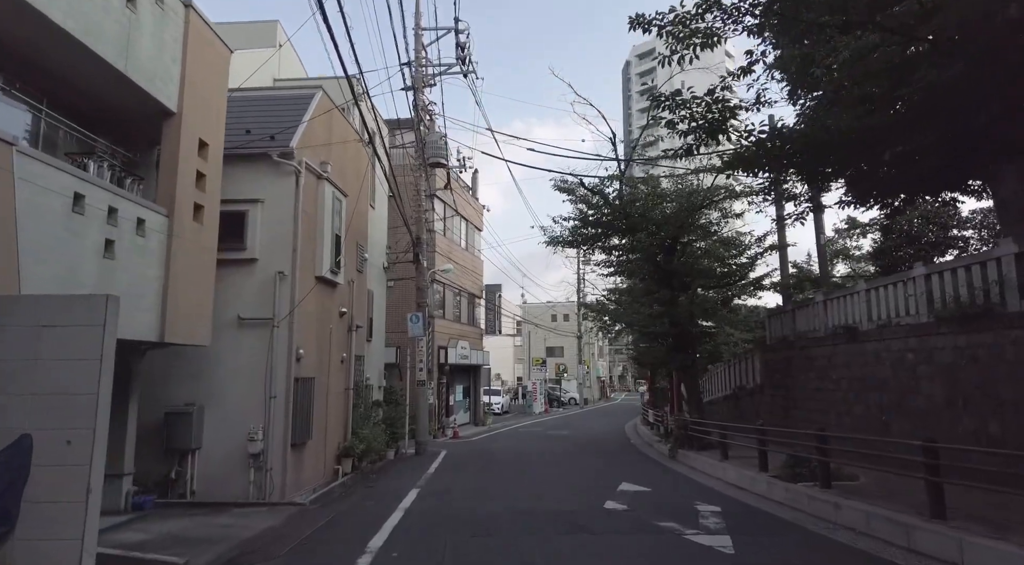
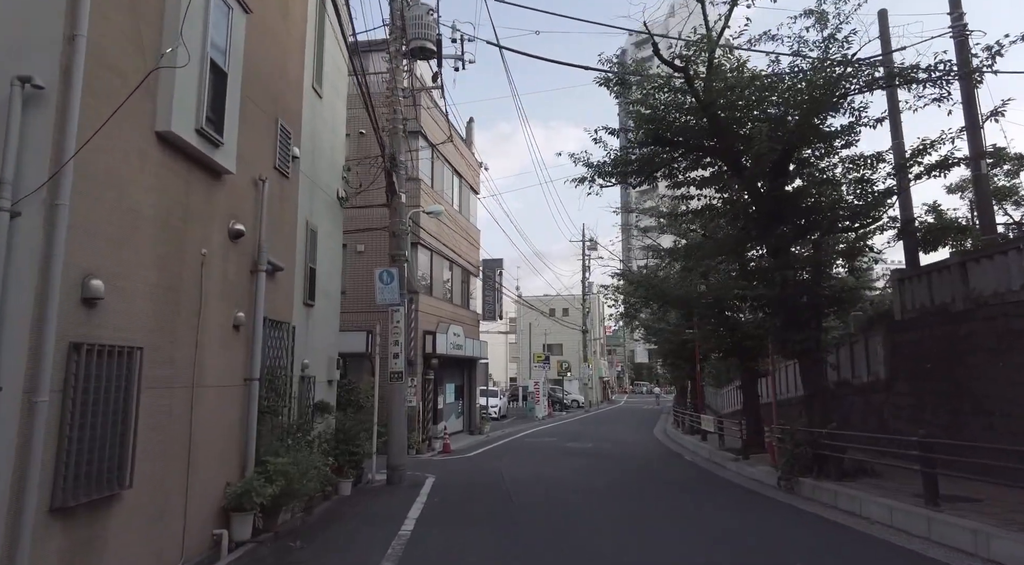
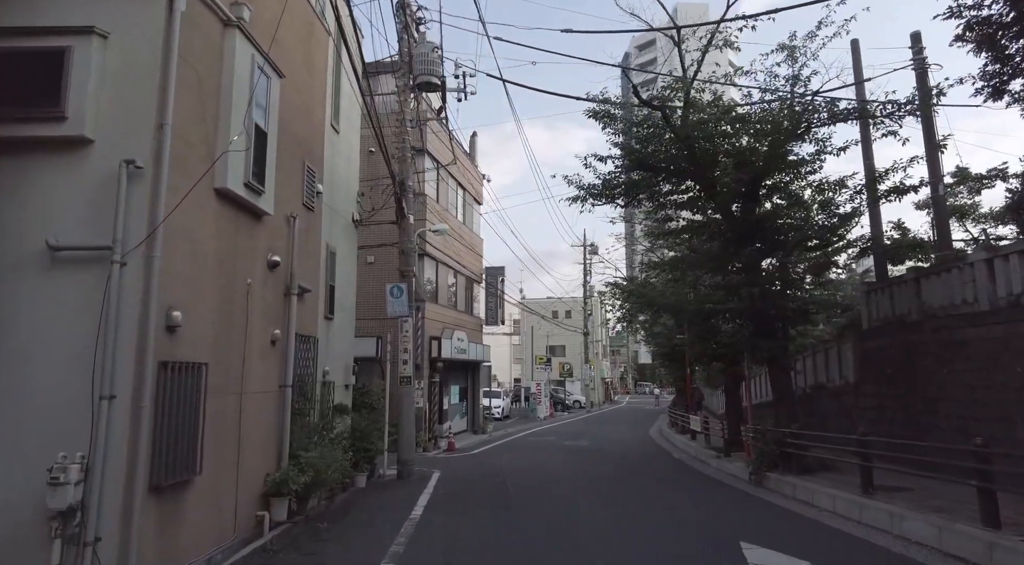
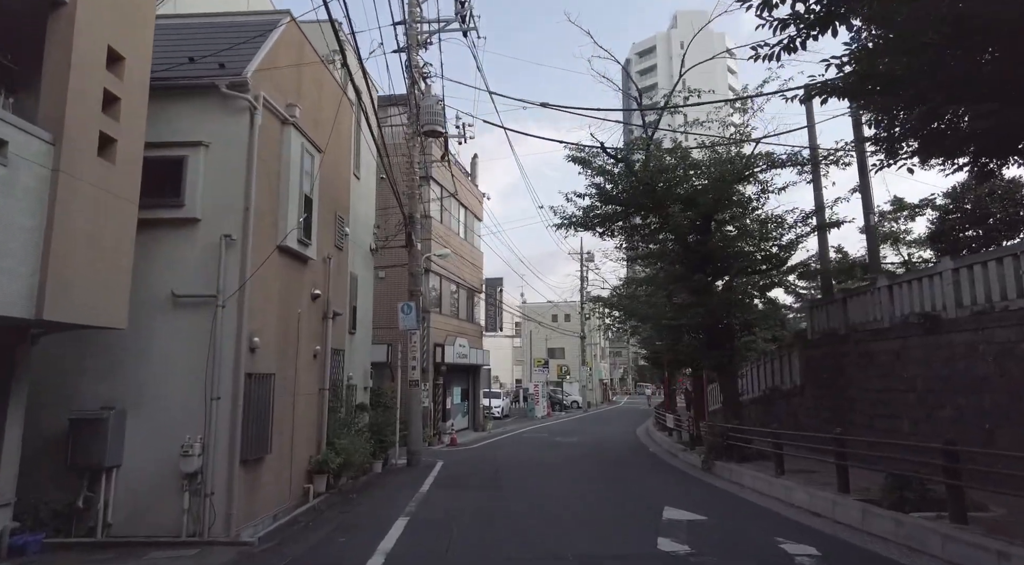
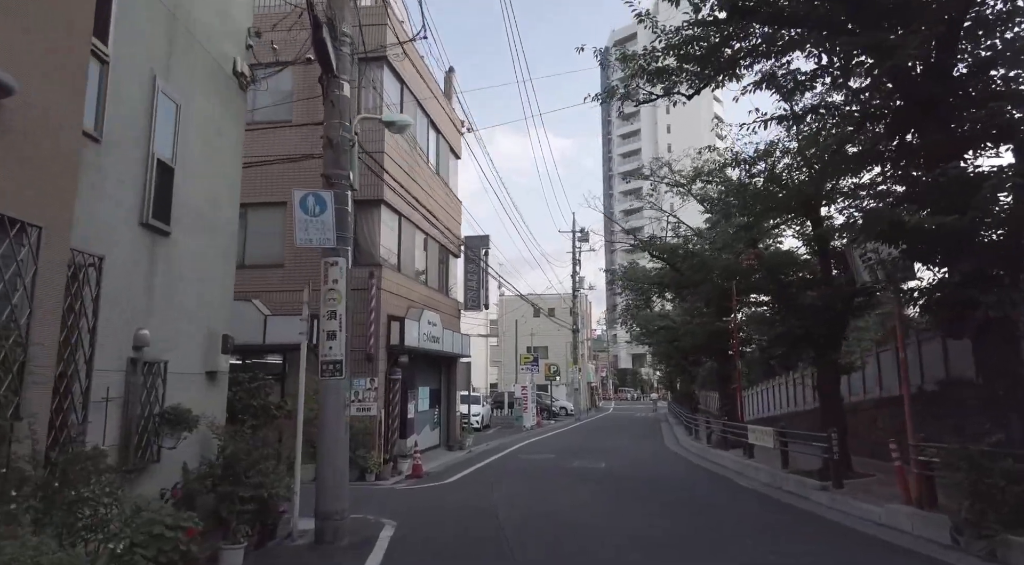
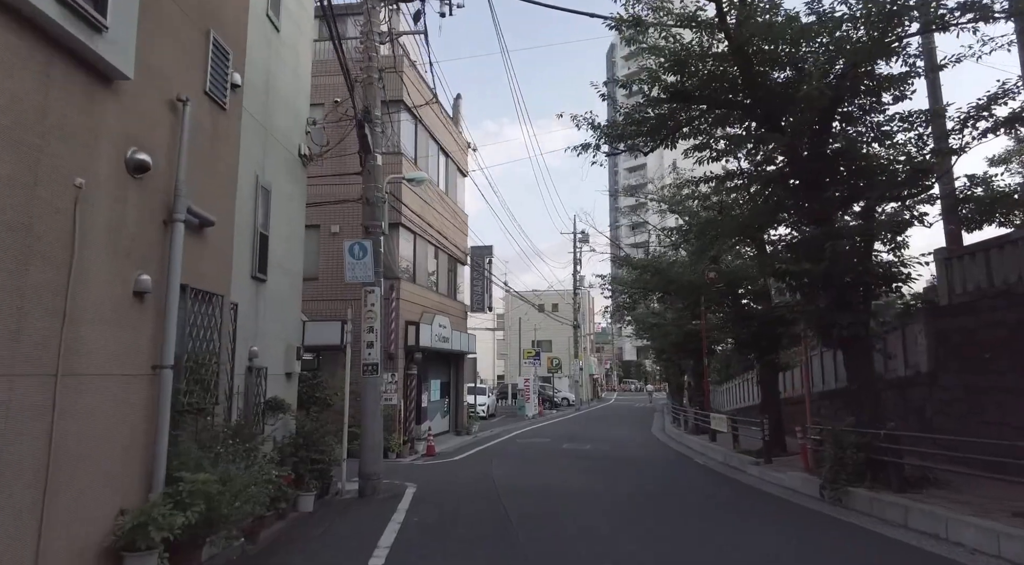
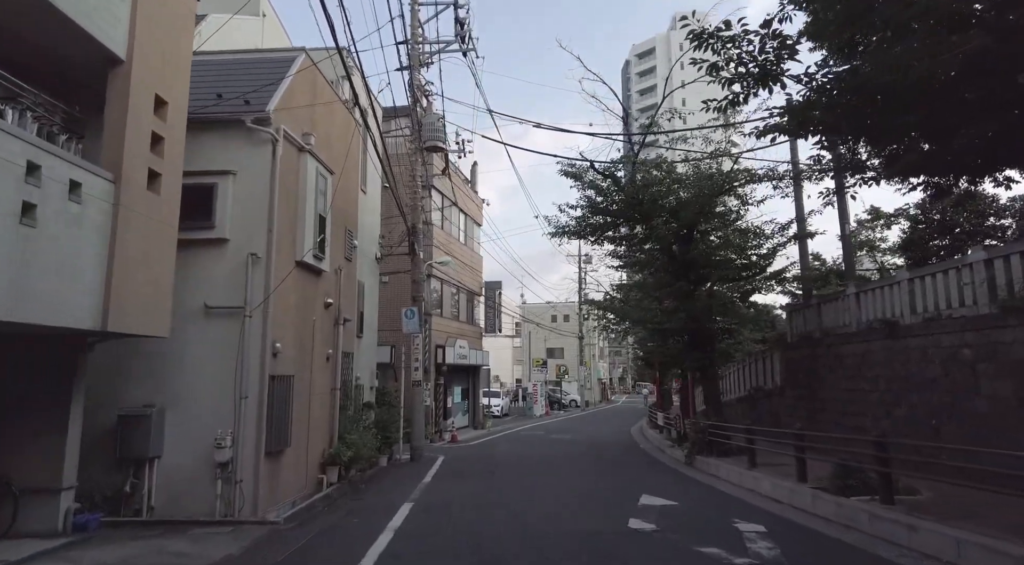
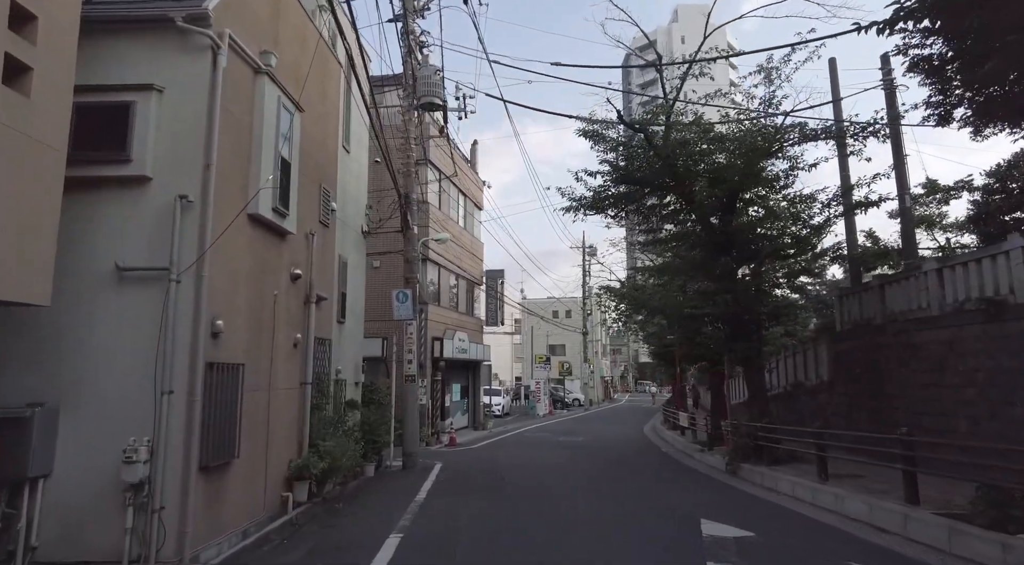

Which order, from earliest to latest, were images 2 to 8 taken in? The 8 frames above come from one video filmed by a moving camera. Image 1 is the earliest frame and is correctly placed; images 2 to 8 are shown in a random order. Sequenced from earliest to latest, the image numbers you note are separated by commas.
7, 4, 8, 3, 2, 6, 5
